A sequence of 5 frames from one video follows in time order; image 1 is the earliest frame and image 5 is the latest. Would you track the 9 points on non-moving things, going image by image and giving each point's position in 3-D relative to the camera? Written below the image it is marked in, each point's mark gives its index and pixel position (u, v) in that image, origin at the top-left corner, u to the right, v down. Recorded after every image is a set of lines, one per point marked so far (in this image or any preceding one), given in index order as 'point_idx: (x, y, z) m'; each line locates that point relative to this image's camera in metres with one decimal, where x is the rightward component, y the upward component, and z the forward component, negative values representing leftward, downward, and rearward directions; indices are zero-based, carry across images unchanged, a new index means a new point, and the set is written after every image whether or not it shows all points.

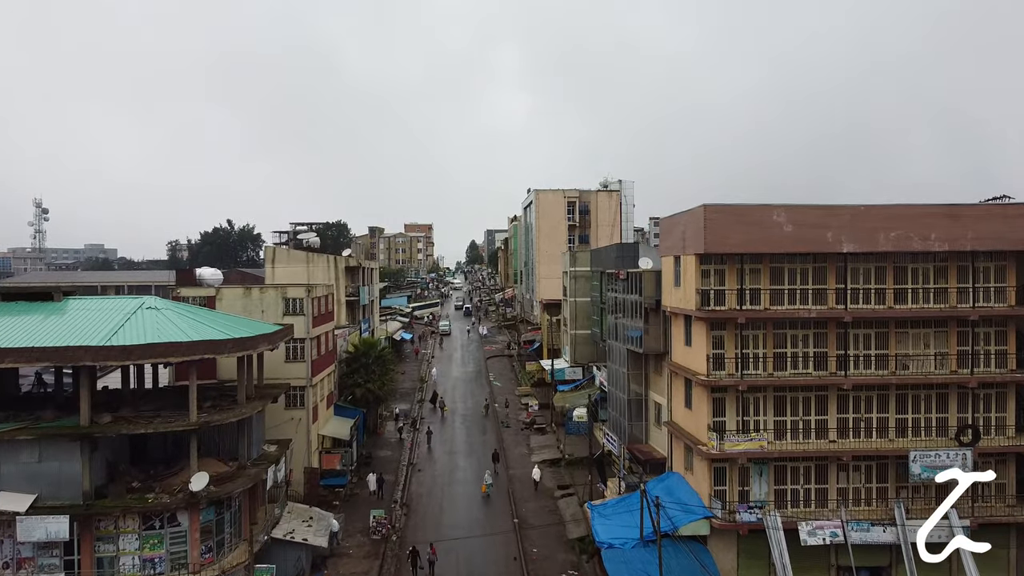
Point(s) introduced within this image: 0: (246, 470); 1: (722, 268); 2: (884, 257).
0: (-9.7, -6.6, +20.0) m
1: (+7.5, +0.7, +19.6) m
2: (+13.3, +1.1, +19.6) m
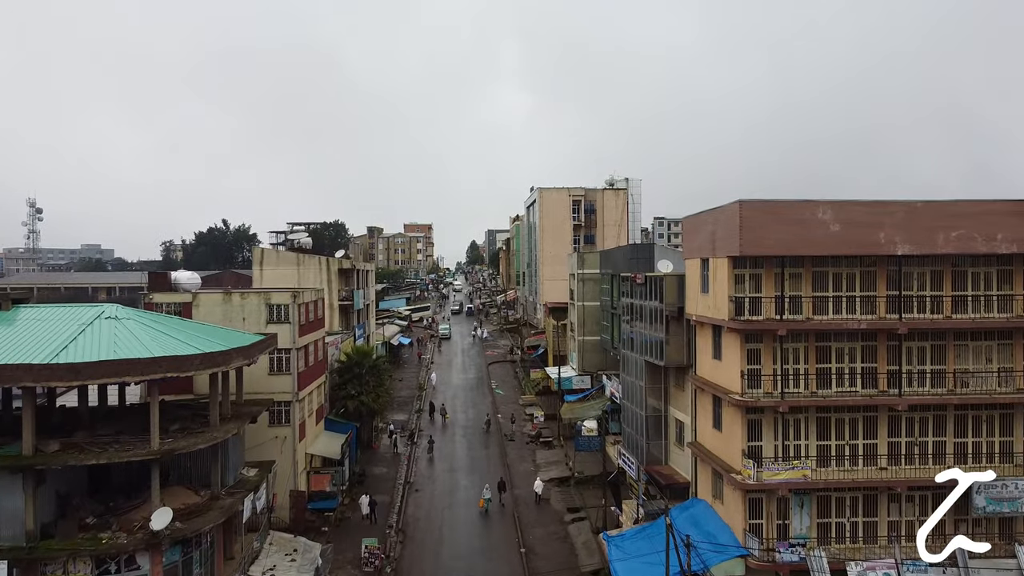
0: (-9.5, -6.9, +17.7) m
1: (+7.8, +0.5, +17.3) m
2: (+13.6, +0.9, +17.3) m
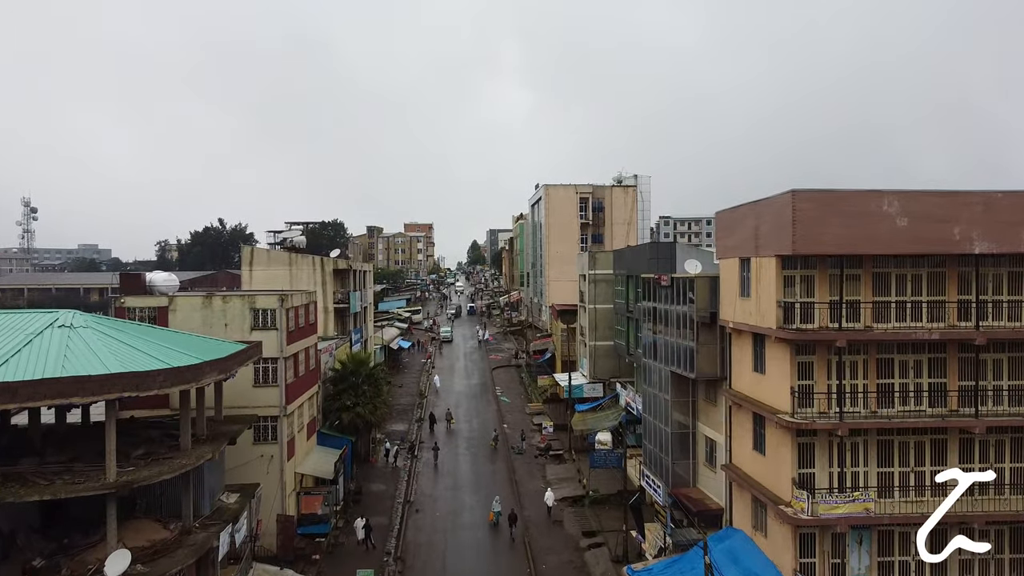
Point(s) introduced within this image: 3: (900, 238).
0: (-9.1, -7.0, +15.4) m
1: (+8.2, +0.4, +15.0) m
2: (+14.0, +0.8, +15.0) m
3: (+10.3, +1.3, +14.4) m
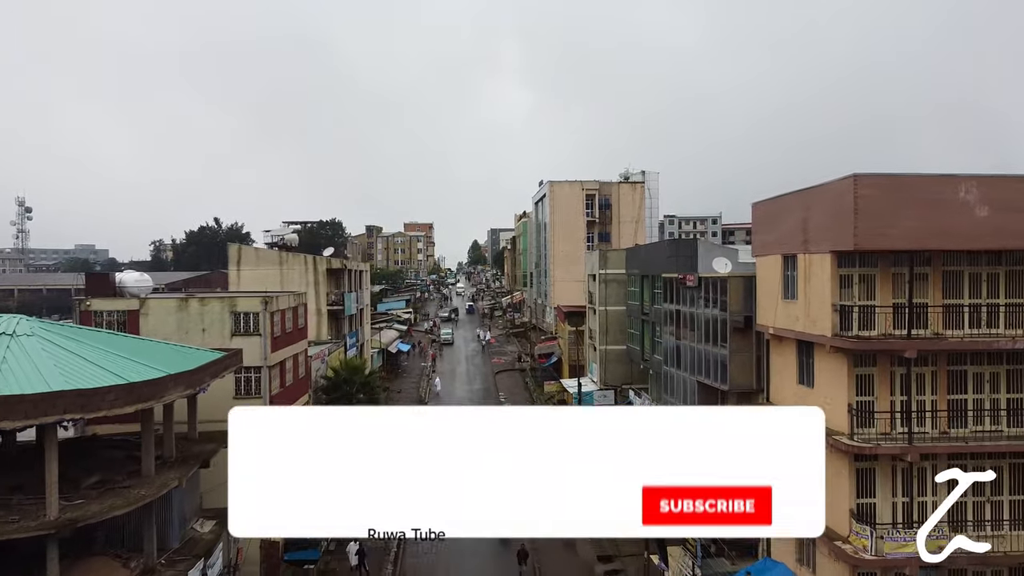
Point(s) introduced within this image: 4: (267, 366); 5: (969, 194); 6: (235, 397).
0: (-8.7, -7.0, +13.3) m
1: (+8.5, +0.3, +12.9) m
2: (+14.3, +0.8, +12.9) m
3: (+10.6, +1.3, +12.3) m
4: (-8.5, -2.7, +19.0) m
5: (+10.3, +2.1, +12.3) m
6: (-9.5, -3.7, +18.7) m
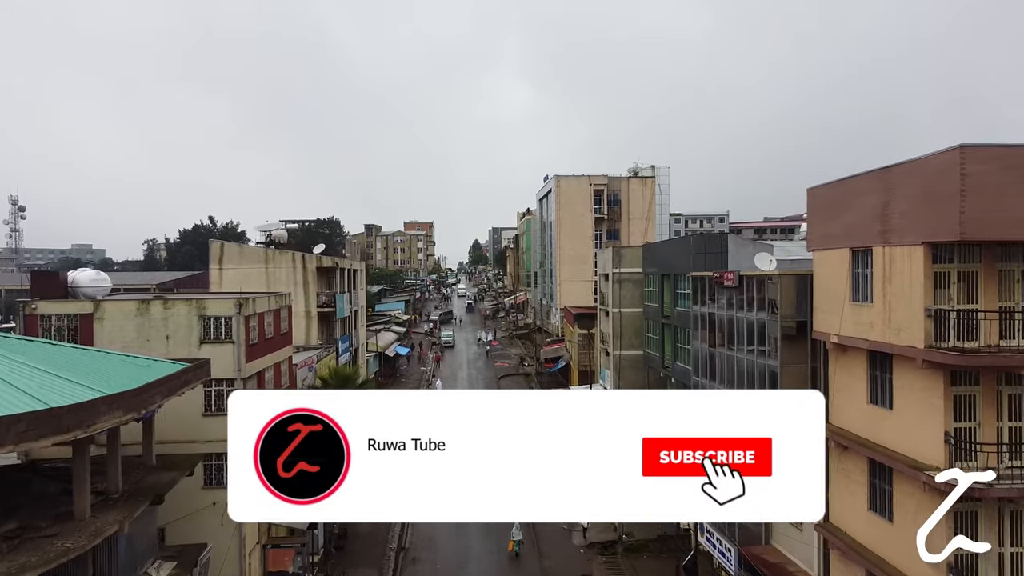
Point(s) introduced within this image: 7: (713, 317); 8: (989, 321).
0: (-8.4, -7.0, +10.9) m
1: (+8.8, +0.3, +10.4) m
2: (+14.6, +0.8, +10.4) m
3: (+10.9, +1.3, +9.9) m
4: (-8.2, -2.7, +16.5) m
5: (+10.6, +2.1, +9.8) m
6: (-9.2, -3.8, +16.3) m
7: (+6.6, -1.0, +18.1) m
8: (+9.1, -0.6, +10.3) m
